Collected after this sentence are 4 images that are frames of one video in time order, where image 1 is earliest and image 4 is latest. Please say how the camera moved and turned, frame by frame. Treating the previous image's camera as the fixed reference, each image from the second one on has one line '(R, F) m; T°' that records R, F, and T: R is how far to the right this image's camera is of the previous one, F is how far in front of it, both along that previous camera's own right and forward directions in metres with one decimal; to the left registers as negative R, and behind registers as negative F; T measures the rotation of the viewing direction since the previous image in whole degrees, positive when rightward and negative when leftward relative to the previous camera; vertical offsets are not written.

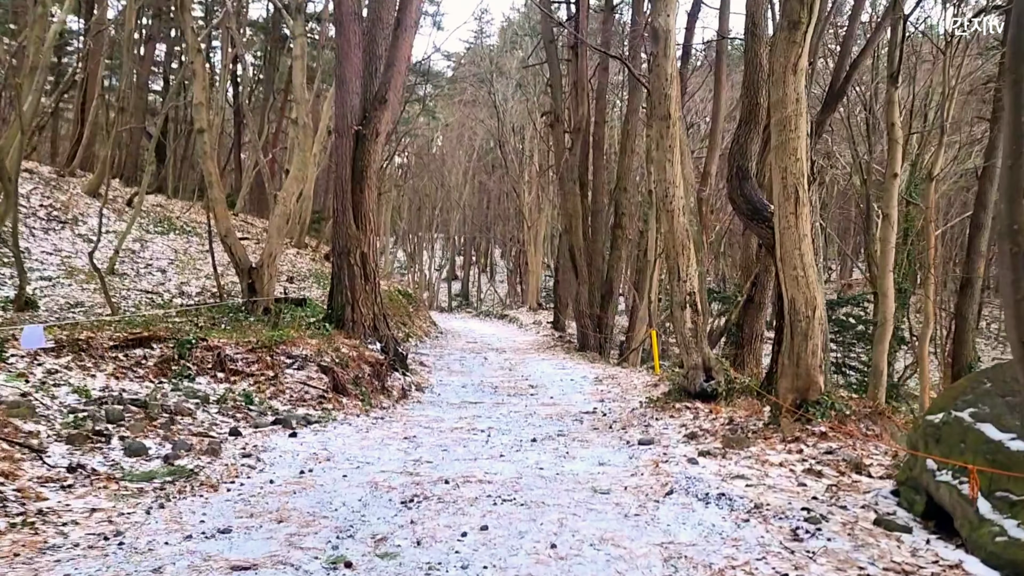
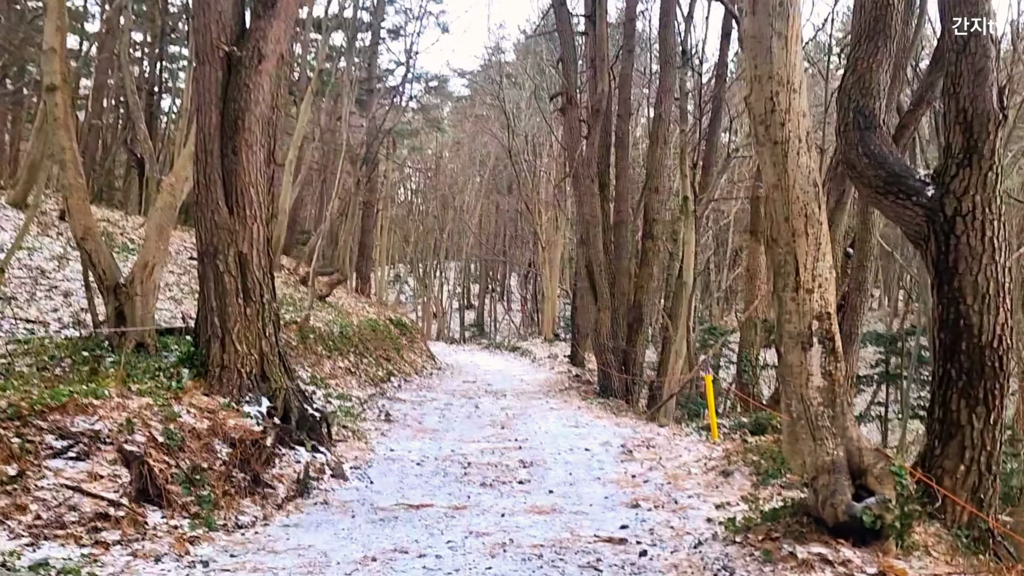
(+0.4, +4.2) m; -2°
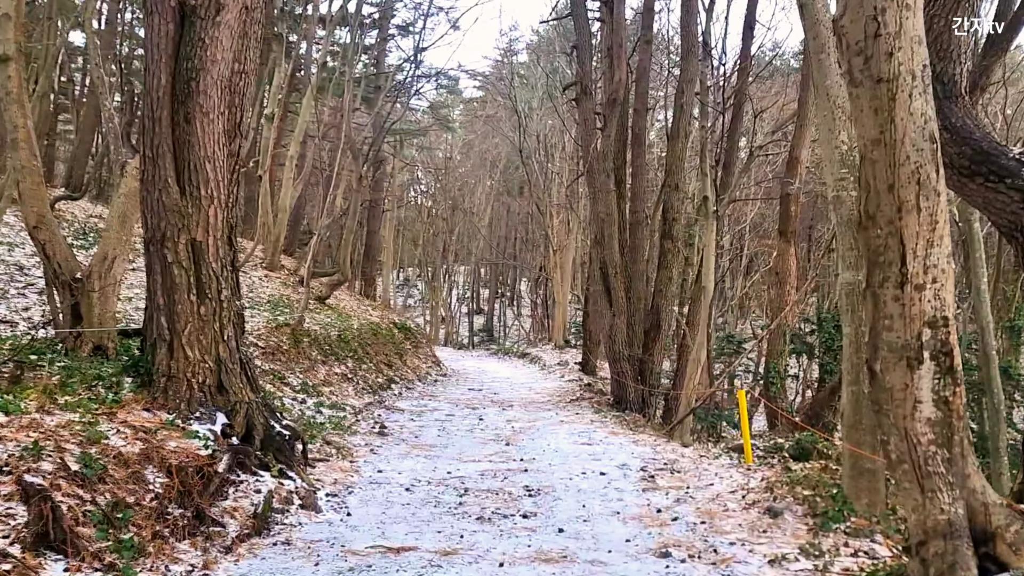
(0.0, +1.1) m; -1°
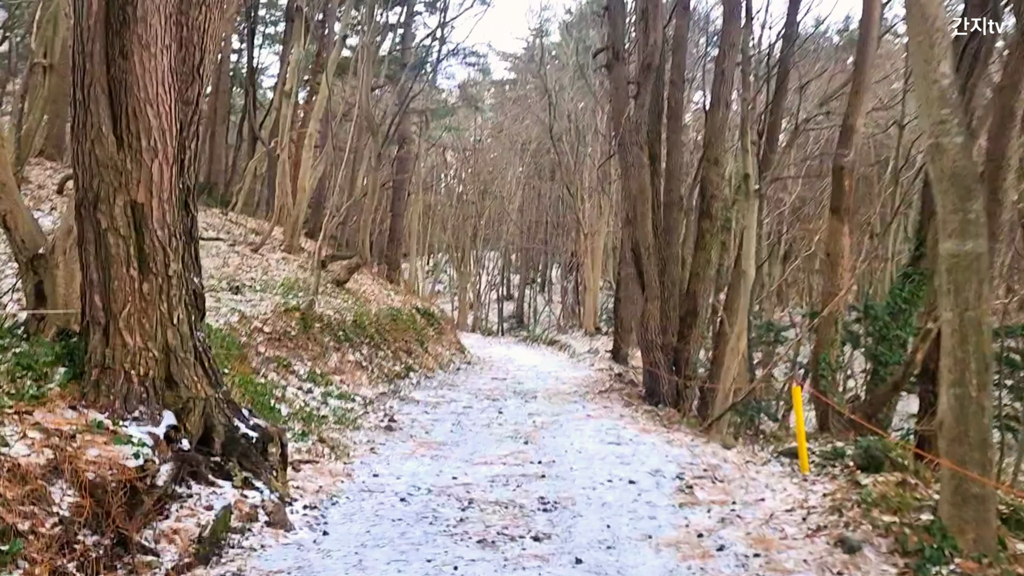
(+0.1, +1.0) m; -2°
